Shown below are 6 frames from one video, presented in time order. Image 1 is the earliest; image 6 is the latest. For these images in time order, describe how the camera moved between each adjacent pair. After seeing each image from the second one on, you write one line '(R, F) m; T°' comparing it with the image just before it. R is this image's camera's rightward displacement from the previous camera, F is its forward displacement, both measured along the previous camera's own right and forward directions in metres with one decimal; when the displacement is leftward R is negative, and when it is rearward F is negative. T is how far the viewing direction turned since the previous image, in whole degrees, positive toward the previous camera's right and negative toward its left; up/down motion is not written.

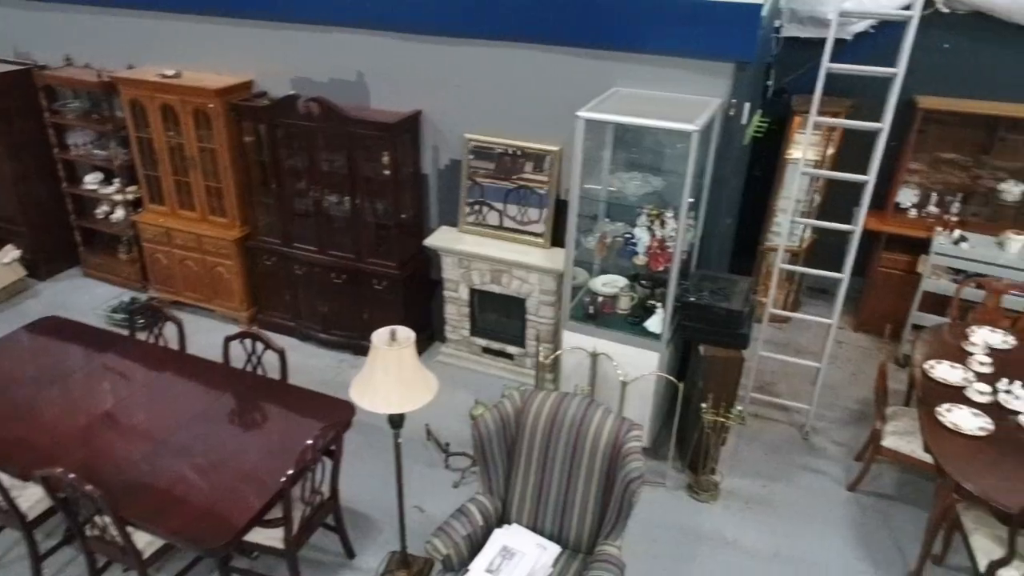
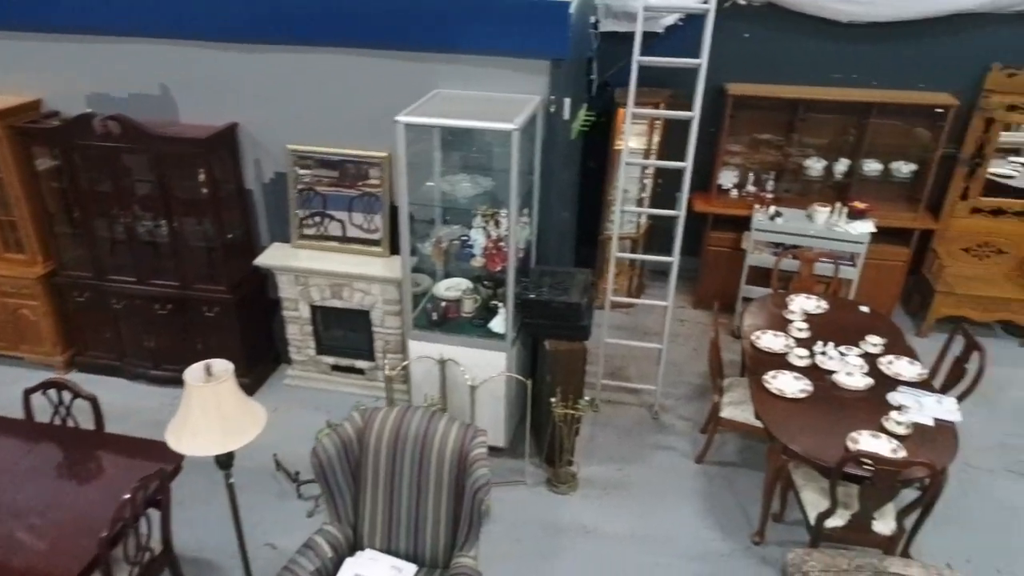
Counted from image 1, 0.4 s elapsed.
(+0.2, +0.1) m; +10°
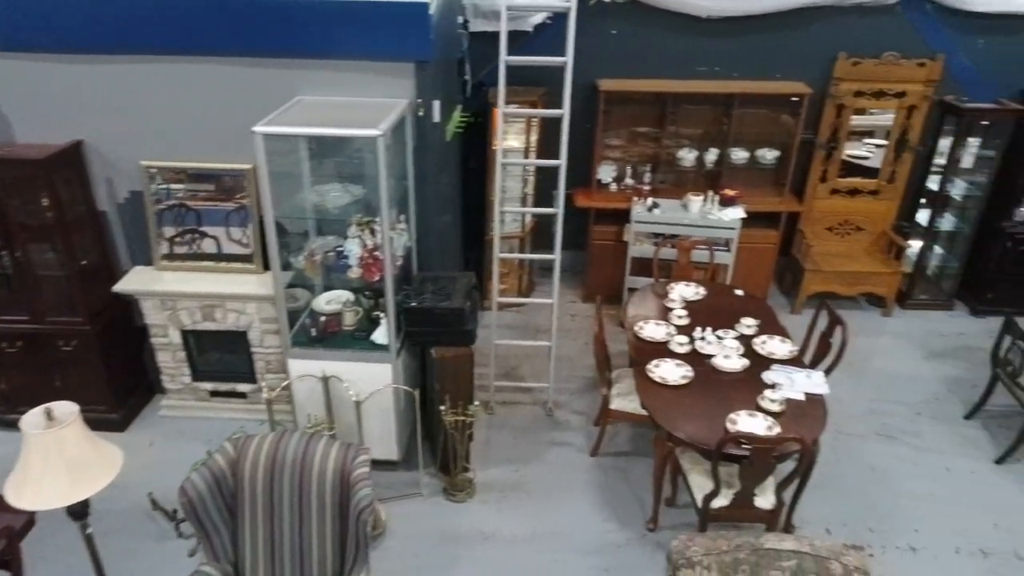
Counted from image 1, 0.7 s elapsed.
(+0.1, 0.0) m; +7°
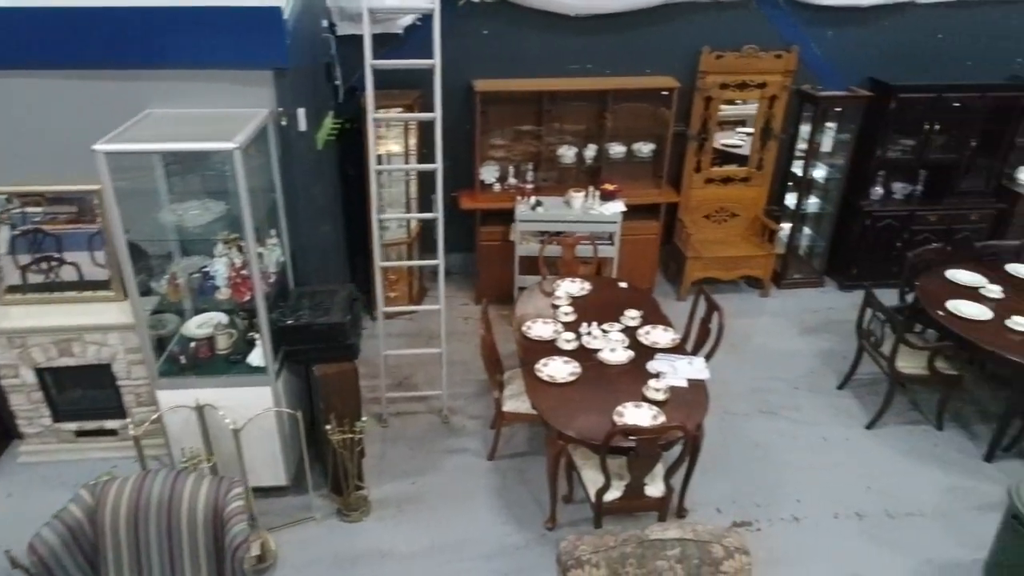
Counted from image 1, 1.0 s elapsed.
(+0.1, 0.0) m; +7°
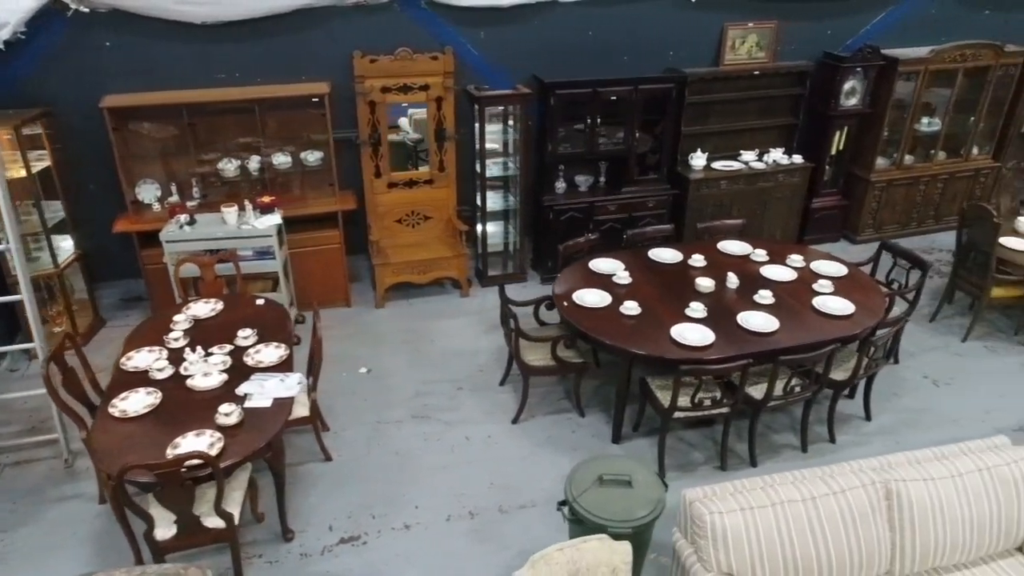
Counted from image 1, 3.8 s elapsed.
(+1.4, 0.0) m; +9°
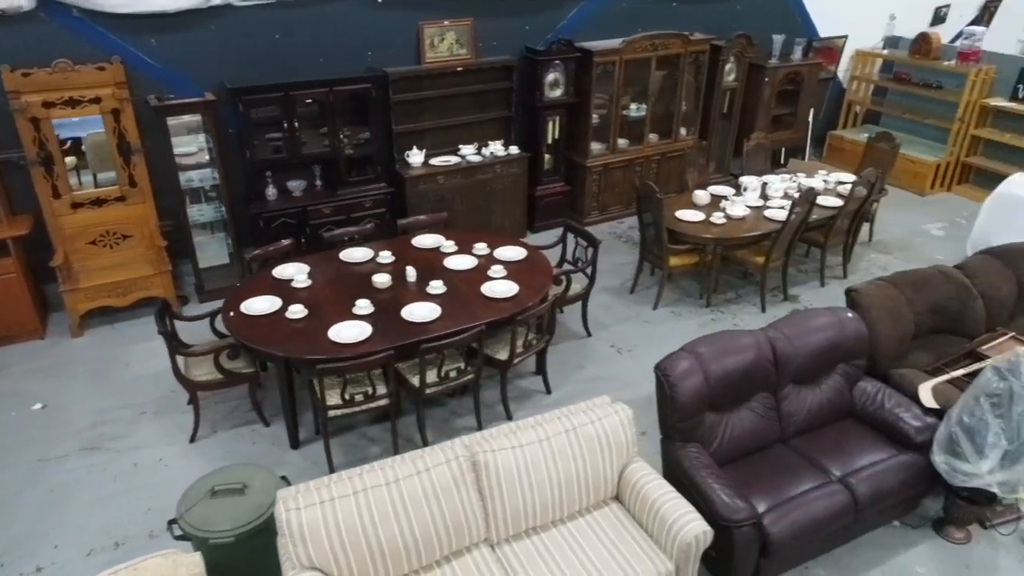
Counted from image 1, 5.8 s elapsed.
(+1.1, -0.1) m; +10°
